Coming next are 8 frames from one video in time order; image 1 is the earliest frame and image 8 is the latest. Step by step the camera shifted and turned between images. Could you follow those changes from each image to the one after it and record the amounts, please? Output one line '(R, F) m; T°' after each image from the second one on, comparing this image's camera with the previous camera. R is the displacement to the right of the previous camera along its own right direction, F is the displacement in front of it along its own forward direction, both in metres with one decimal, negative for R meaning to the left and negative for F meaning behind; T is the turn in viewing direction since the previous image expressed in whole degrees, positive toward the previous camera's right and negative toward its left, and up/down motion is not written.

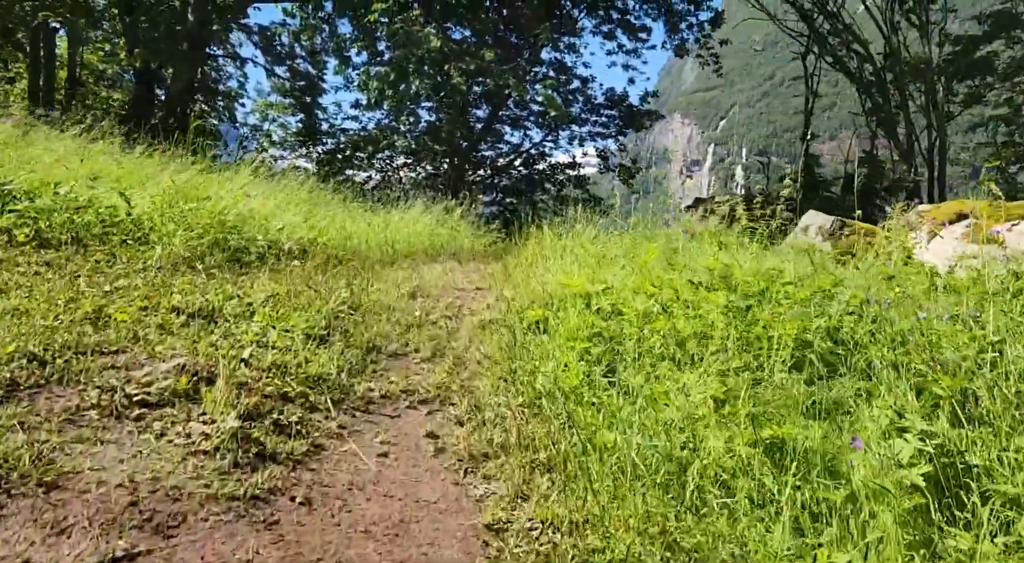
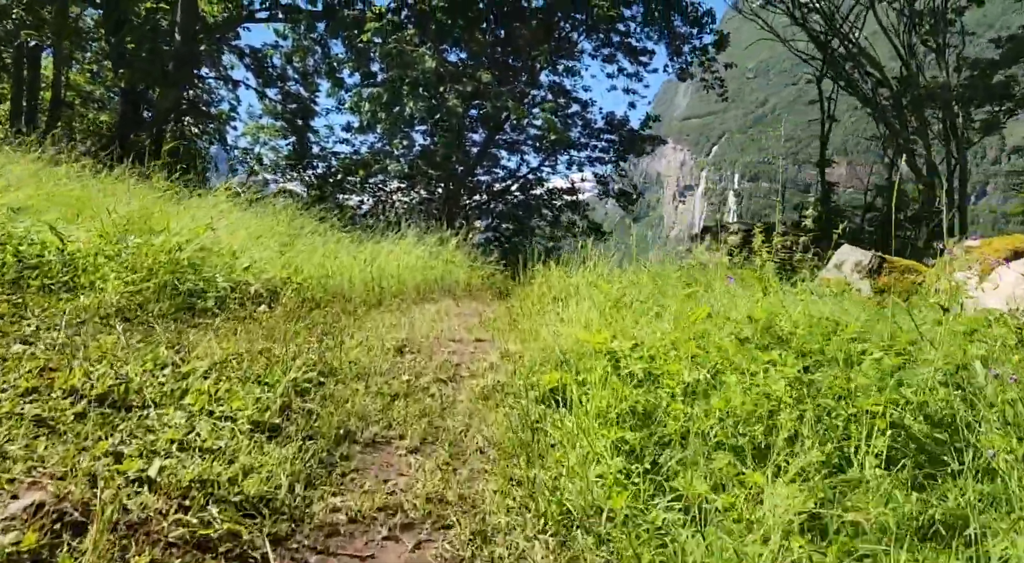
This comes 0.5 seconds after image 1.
(0.0, +0.5) m; 0°
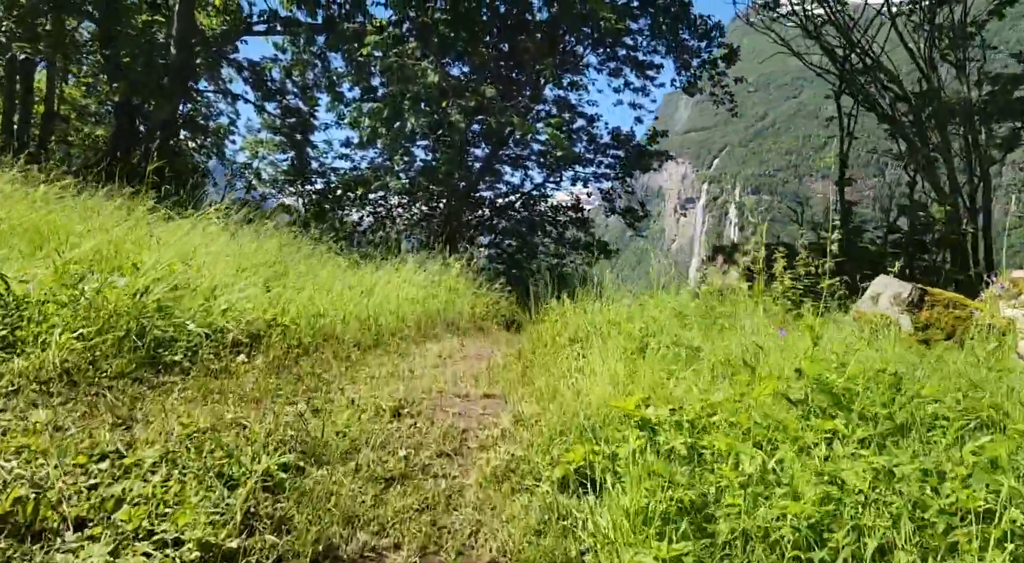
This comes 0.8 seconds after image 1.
(0.0, +0.3) m; 0°
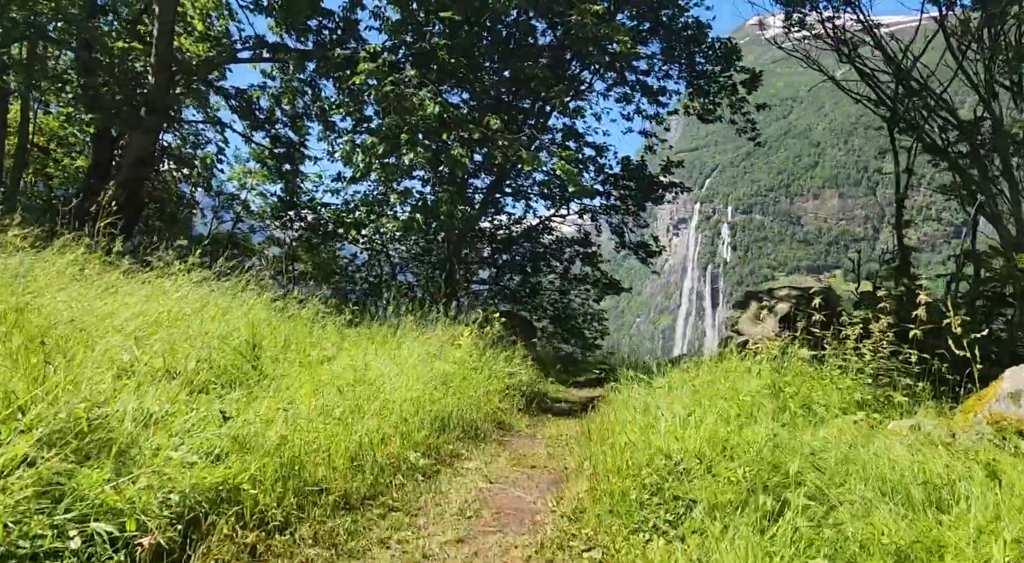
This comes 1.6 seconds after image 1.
(-0.2, +0.9) m; 0°
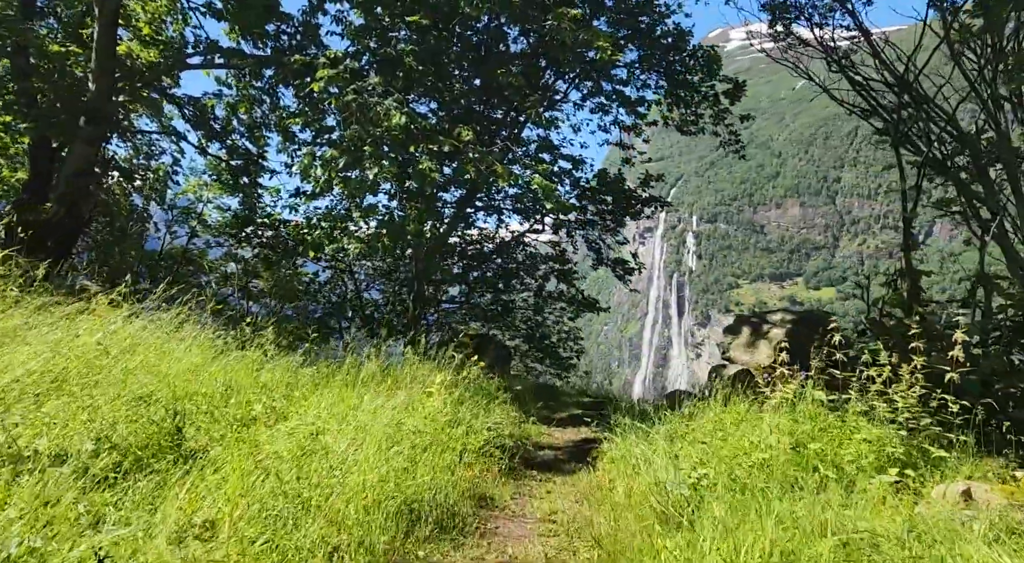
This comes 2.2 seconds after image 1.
(-0.1, +0.6) m; +2°
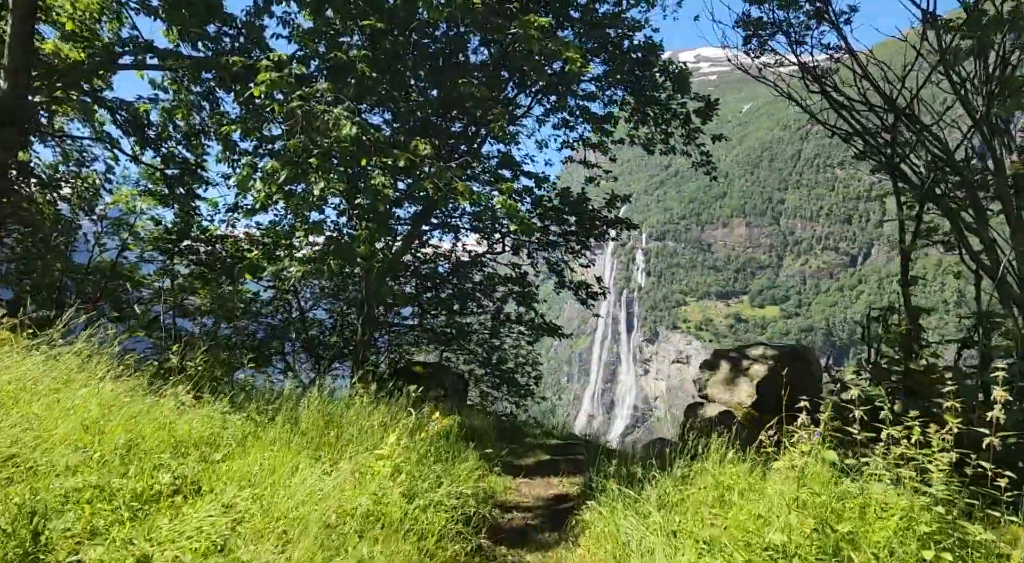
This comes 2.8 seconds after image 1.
(-0.1, +0.7) m; +4°
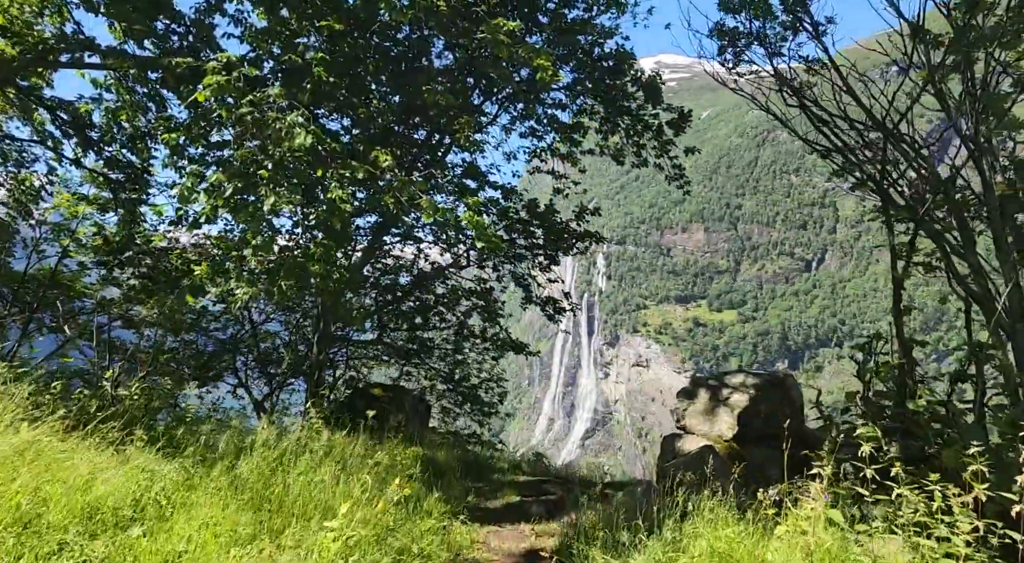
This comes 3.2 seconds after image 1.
(0.0, +0.5) m; +3°
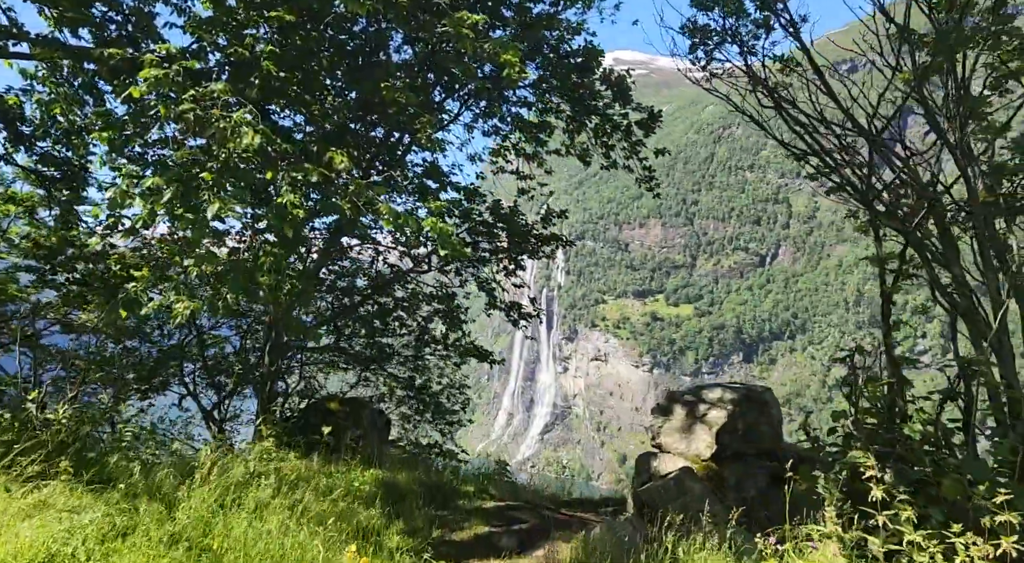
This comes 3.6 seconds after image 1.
(-0.1, +0.4) m; +3°
